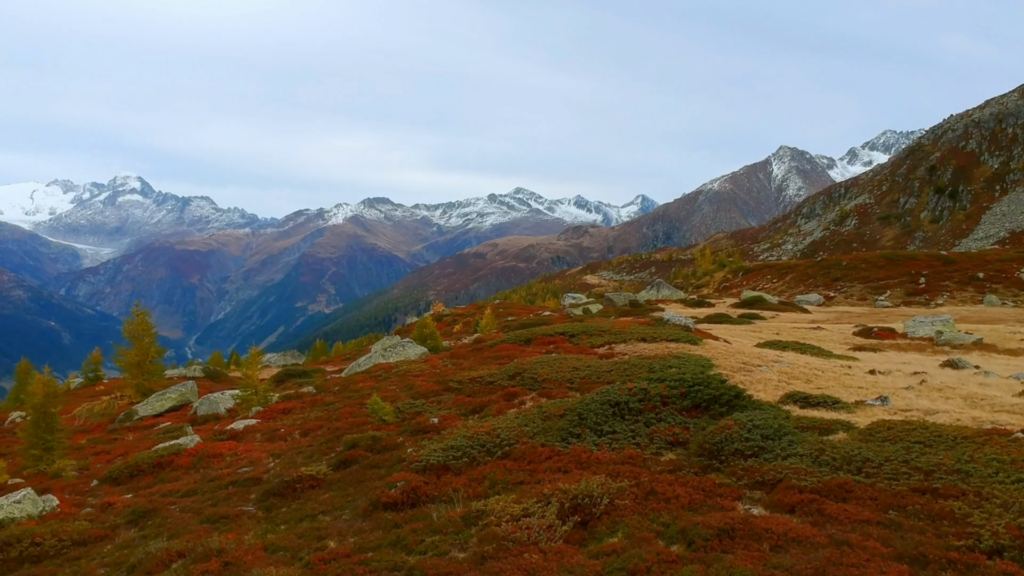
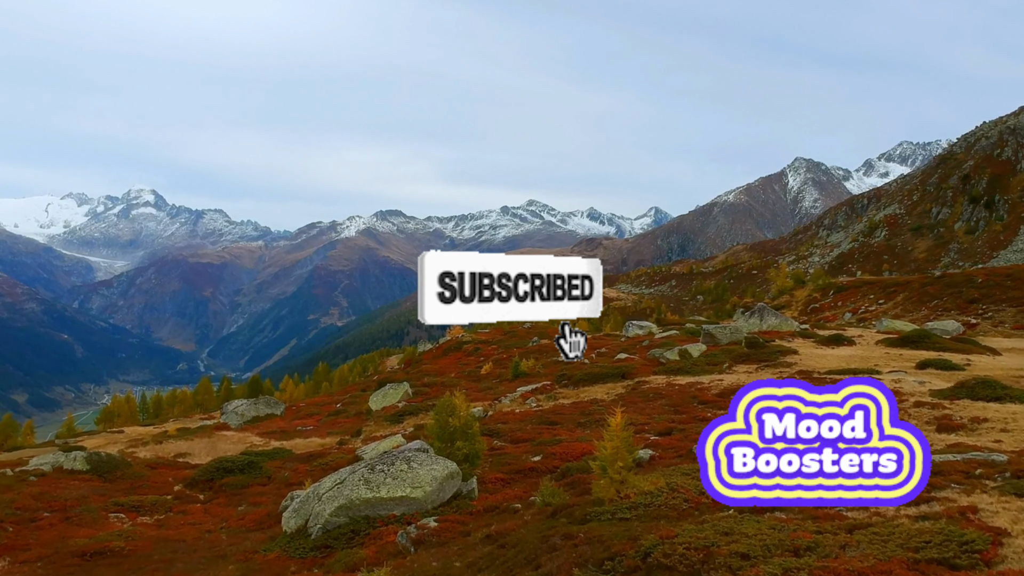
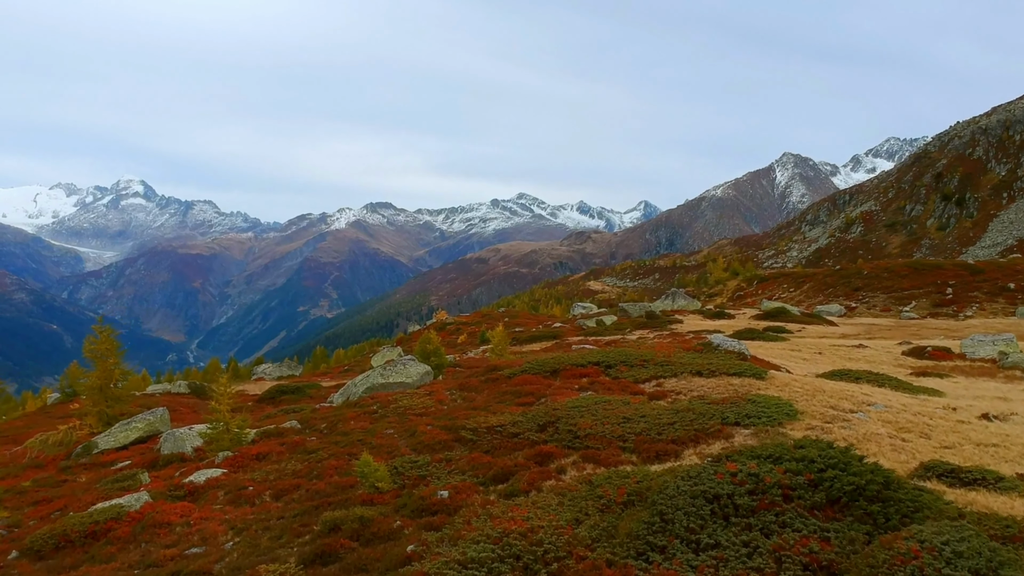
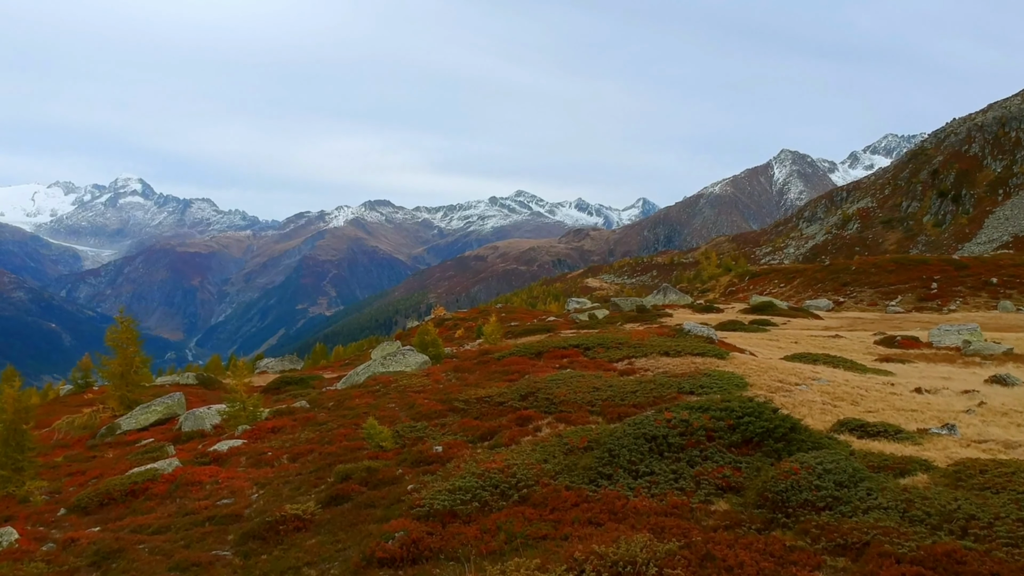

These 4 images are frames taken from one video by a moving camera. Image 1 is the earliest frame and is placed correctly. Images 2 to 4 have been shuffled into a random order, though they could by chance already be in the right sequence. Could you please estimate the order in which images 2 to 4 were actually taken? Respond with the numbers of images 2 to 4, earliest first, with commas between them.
4, 3, 2
